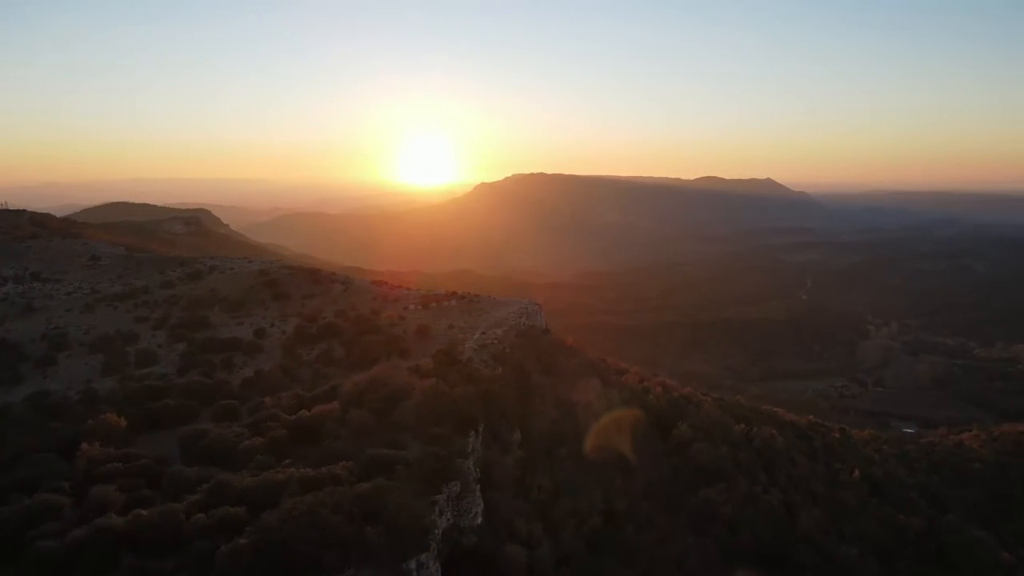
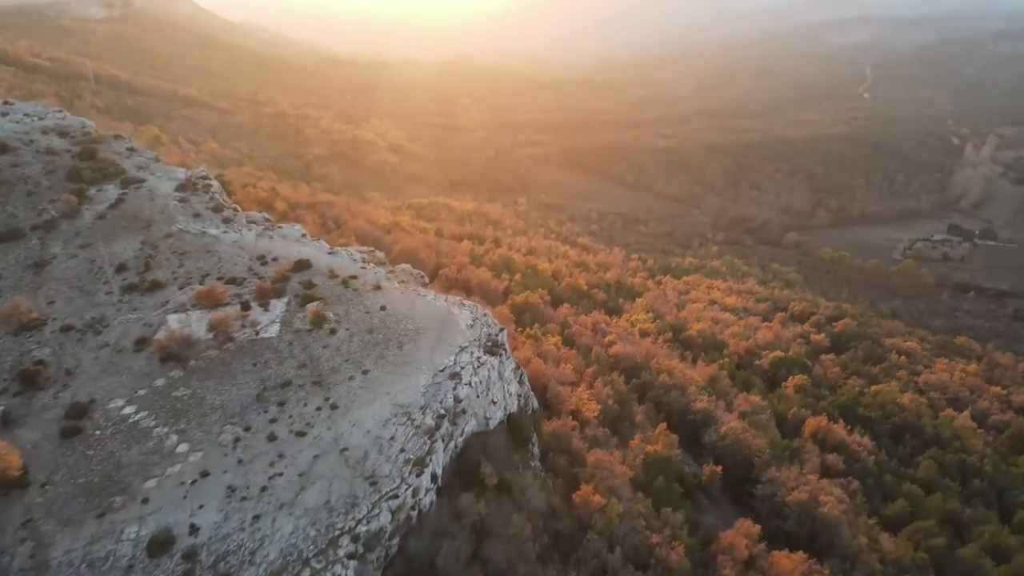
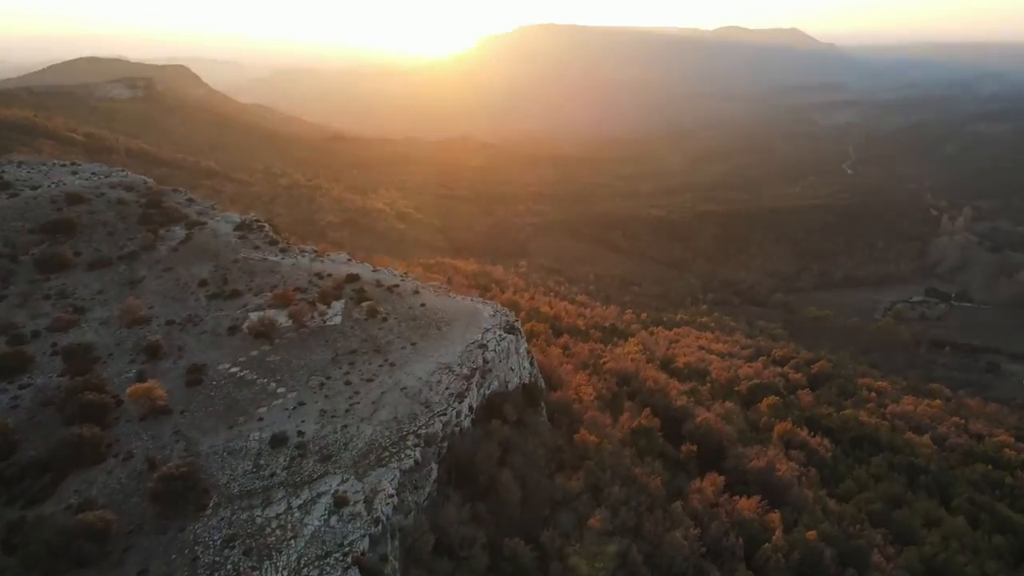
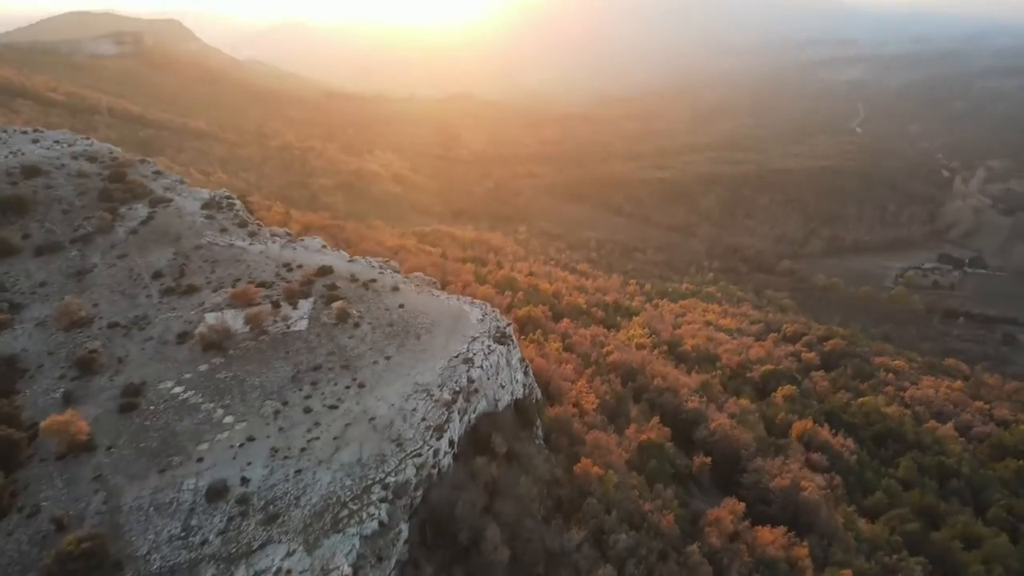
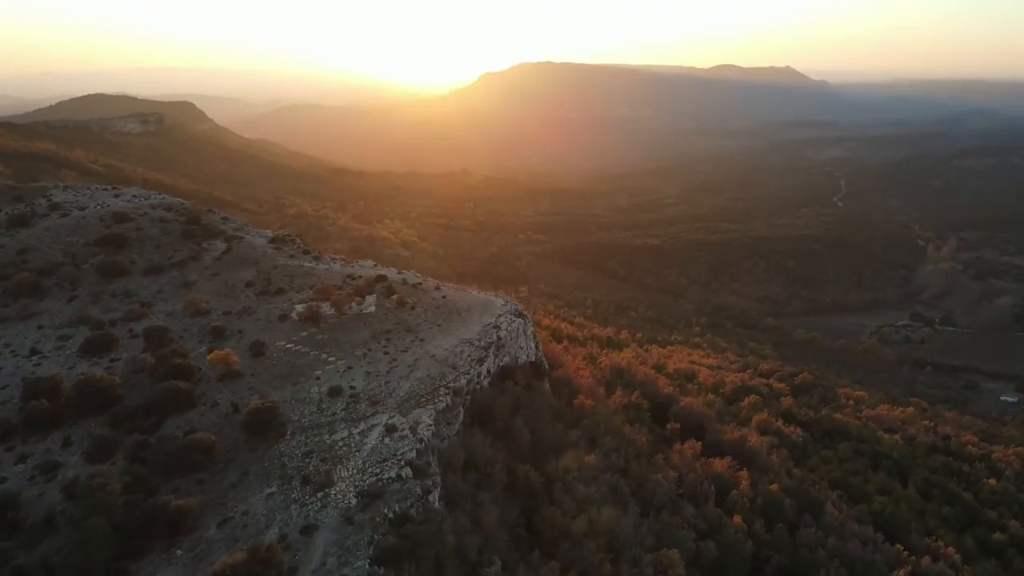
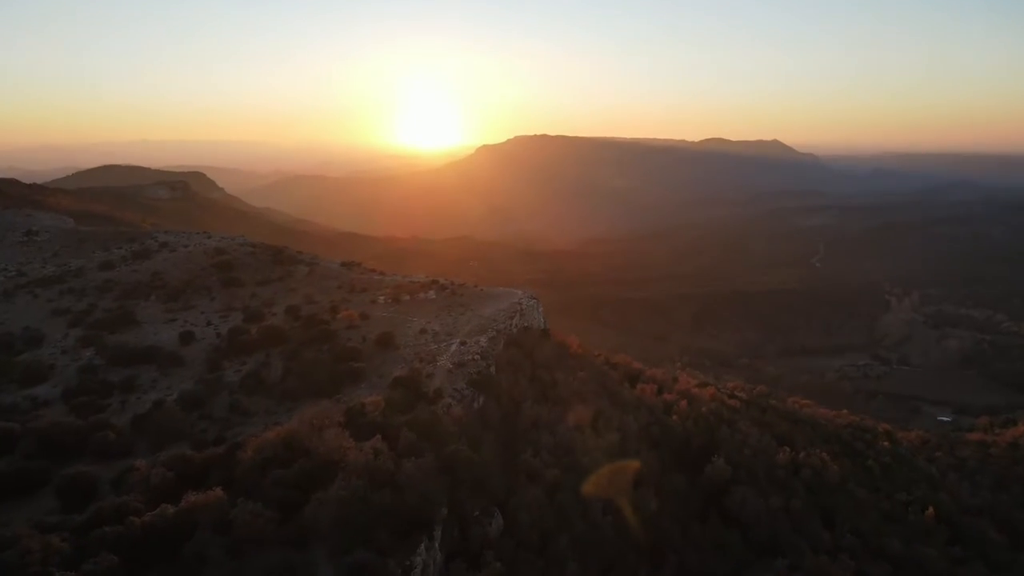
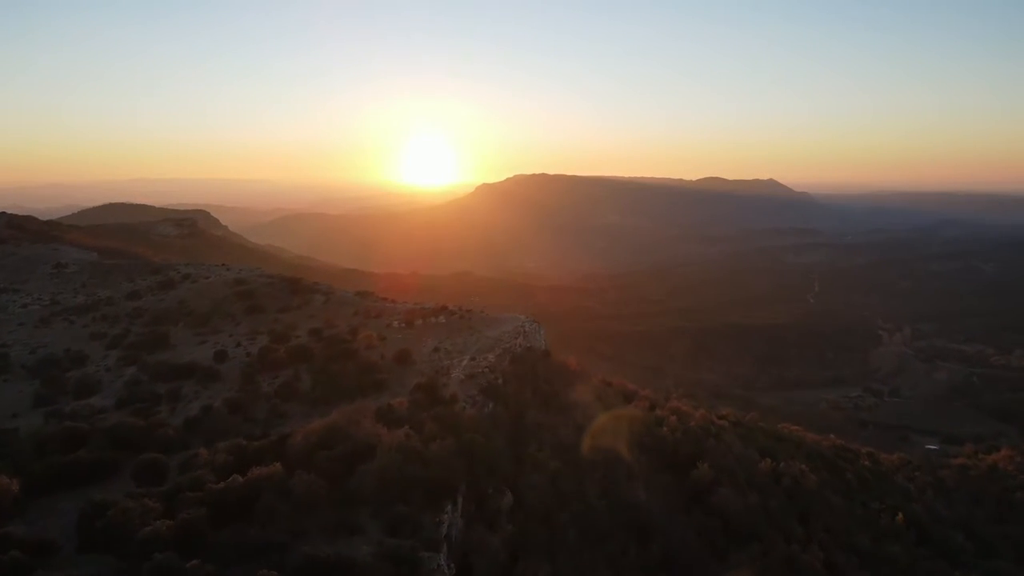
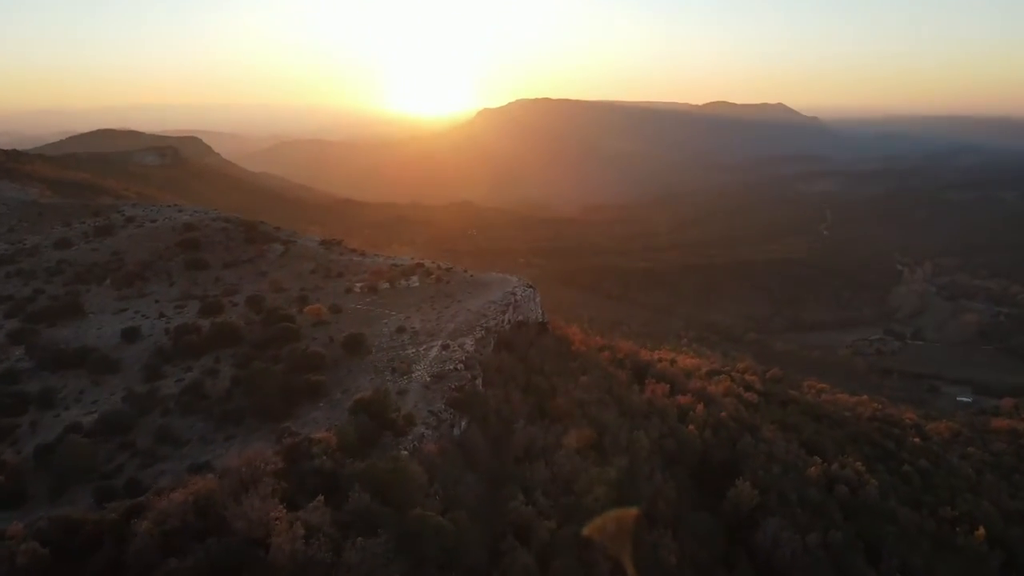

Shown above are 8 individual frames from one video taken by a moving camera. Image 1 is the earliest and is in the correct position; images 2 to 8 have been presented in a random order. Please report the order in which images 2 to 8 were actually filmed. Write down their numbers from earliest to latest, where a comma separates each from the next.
7, 6, 8, 5, 3, 4, 2
